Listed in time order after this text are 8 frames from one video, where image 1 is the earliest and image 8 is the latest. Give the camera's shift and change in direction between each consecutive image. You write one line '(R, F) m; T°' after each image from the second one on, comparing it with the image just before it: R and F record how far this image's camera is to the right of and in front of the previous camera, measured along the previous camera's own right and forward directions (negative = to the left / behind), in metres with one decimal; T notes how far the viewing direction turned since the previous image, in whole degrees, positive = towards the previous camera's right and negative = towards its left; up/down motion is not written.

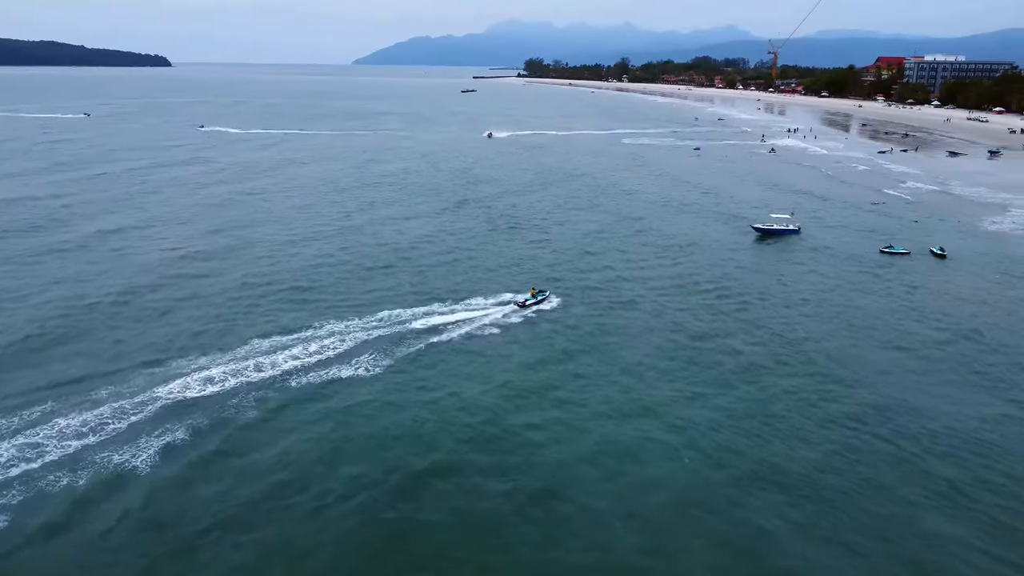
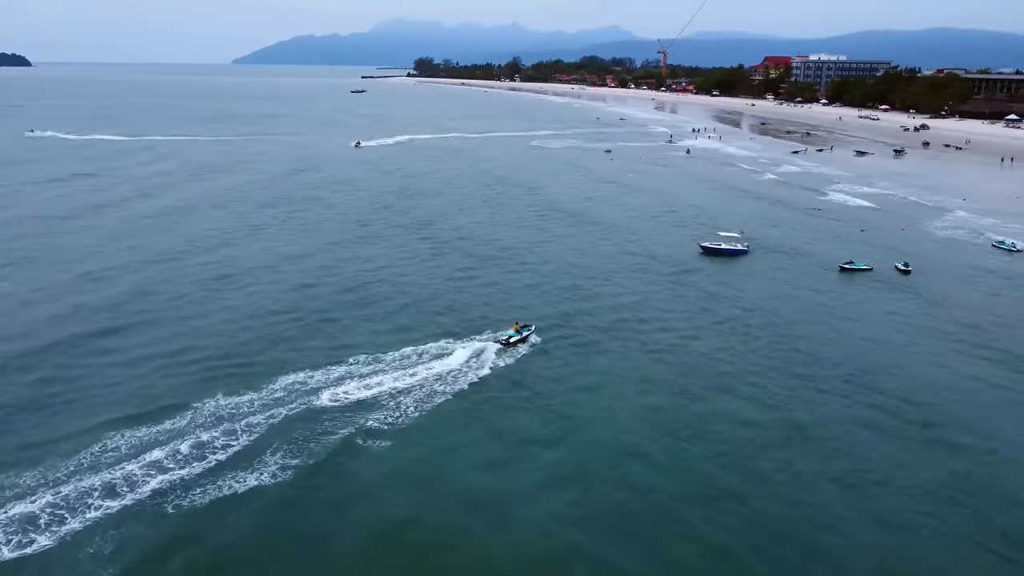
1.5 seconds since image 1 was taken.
(-1.4, +6.2) m; +7°
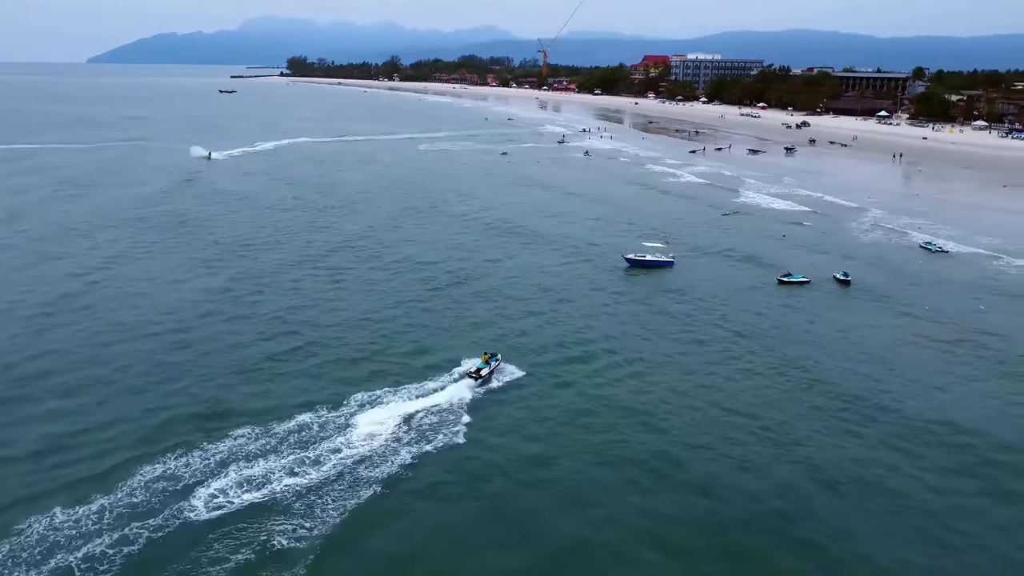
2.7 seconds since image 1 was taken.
(-1.2, +5.1) m; +8°
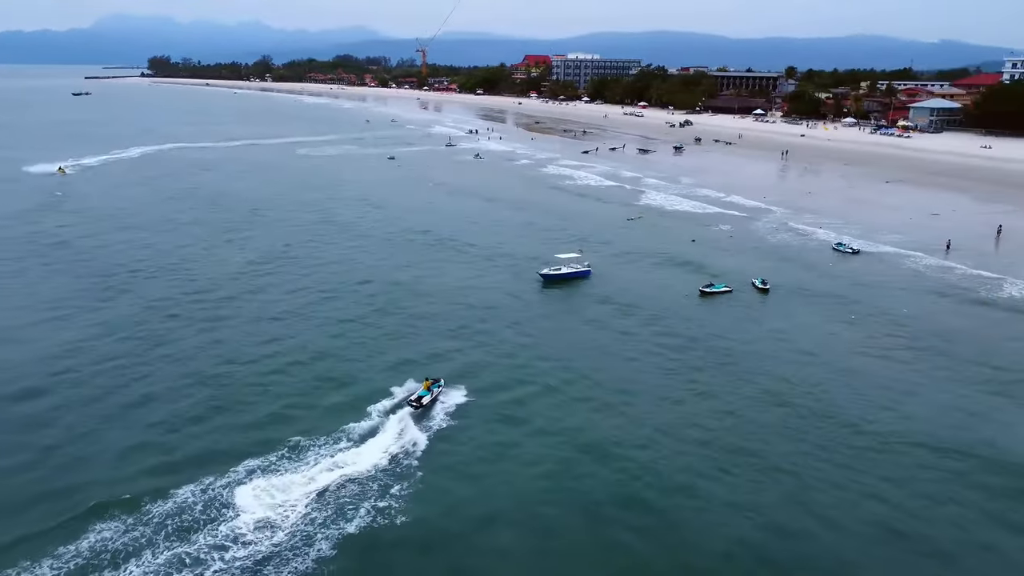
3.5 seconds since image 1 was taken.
(-0.9, +3.3) m; +8°
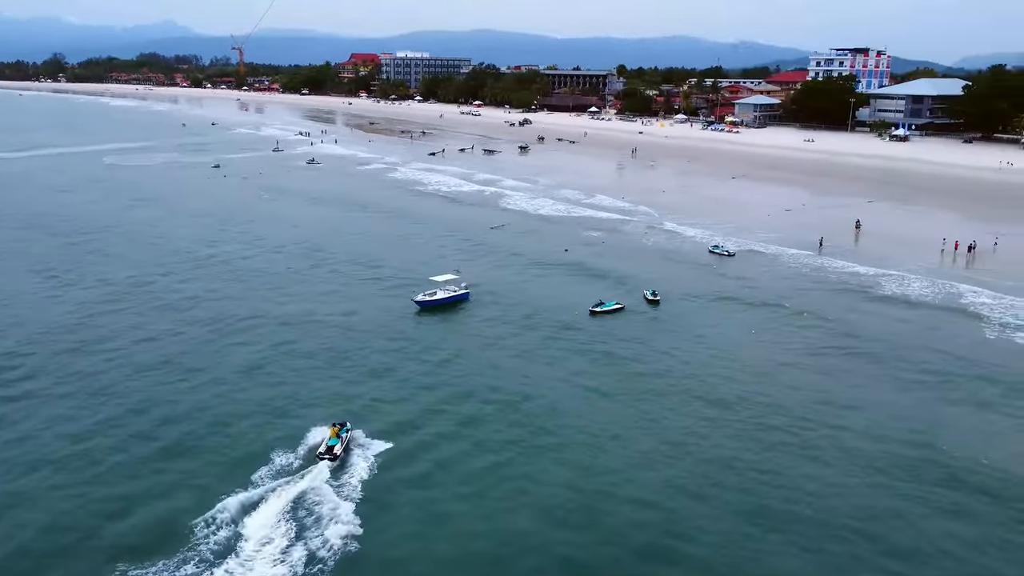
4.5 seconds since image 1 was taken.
(-1.5, +4.2) m; +12°
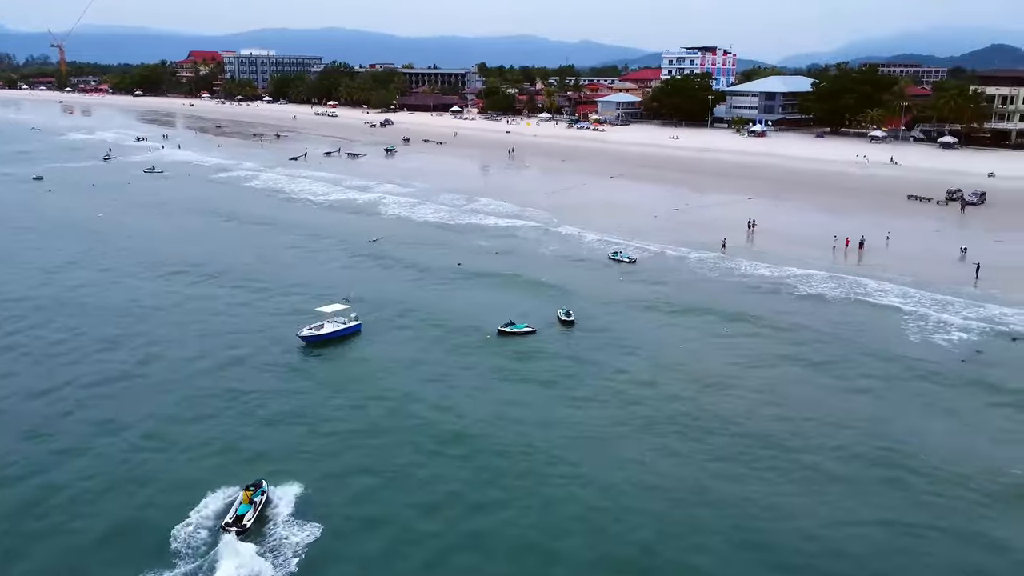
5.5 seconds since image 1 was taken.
(-1.8, +3.2) m; +10°
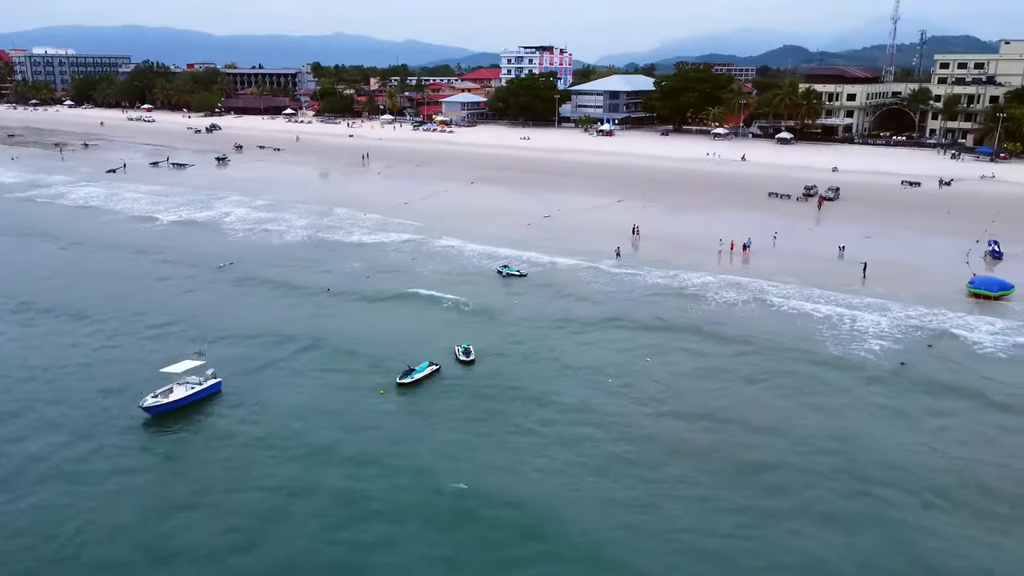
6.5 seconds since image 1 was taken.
(-2.1, +3.6) m; +12°
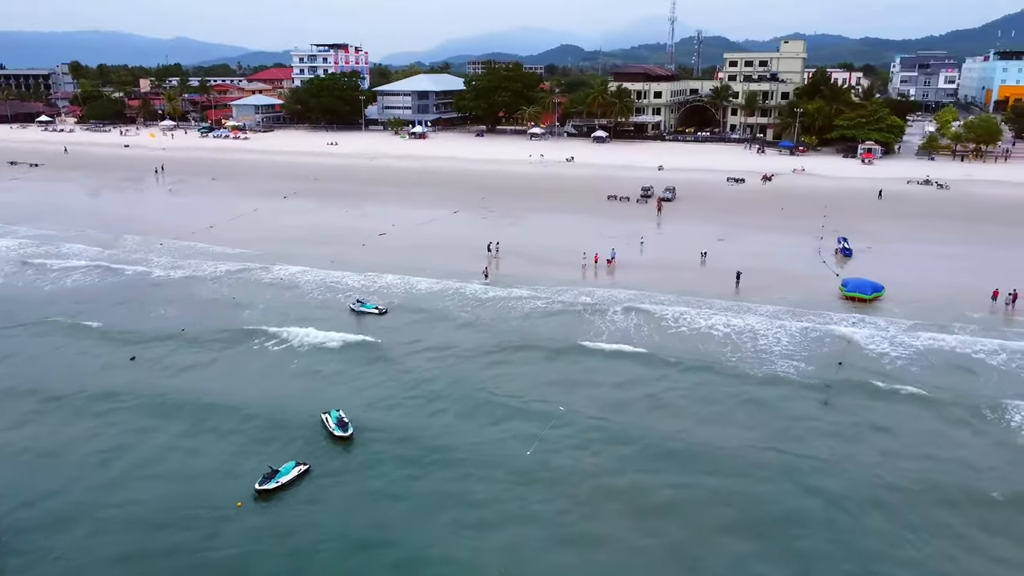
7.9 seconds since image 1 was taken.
(-2.4, +4.7) m; +14°
